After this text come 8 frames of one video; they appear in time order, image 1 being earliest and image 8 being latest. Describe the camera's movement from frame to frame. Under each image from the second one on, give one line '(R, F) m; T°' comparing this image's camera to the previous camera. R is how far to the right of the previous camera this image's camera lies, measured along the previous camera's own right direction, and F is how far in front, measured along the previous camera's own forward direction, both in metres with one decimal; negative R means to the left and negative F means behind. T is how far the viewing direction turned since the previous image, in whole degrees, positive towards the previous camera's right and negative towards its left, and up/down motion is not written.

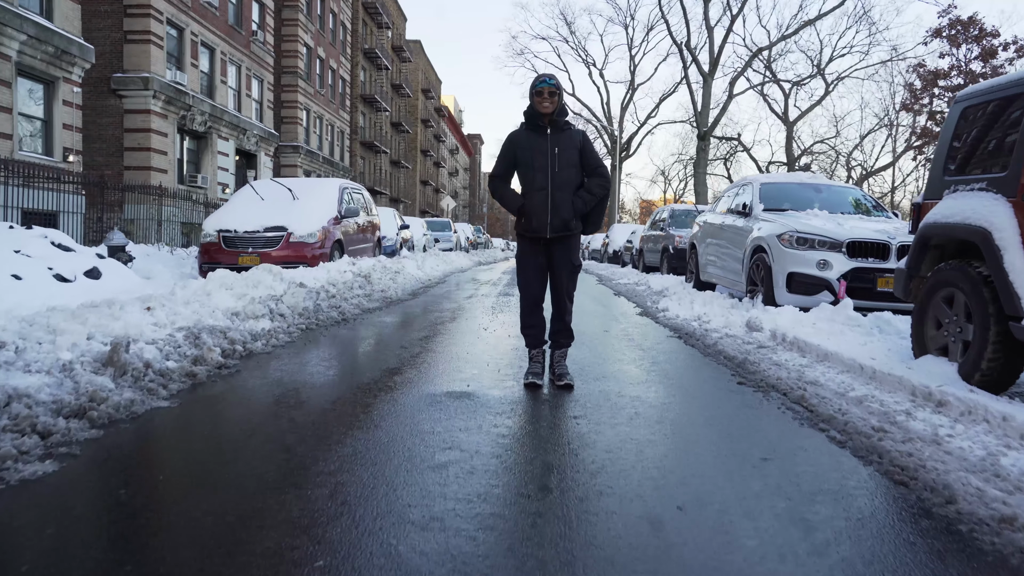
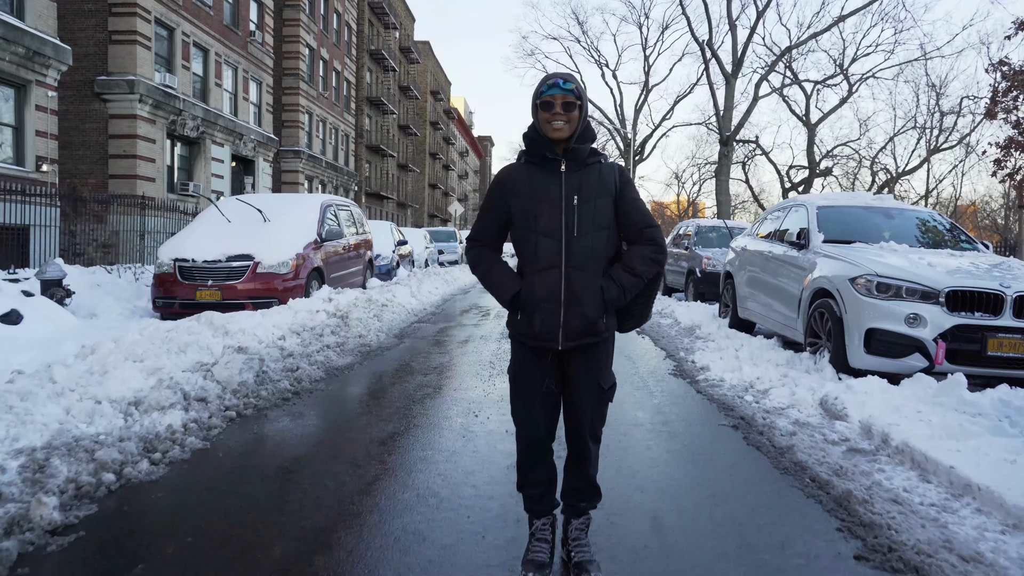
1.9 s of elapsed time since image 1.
(+0.1, +1.7) m; -1°
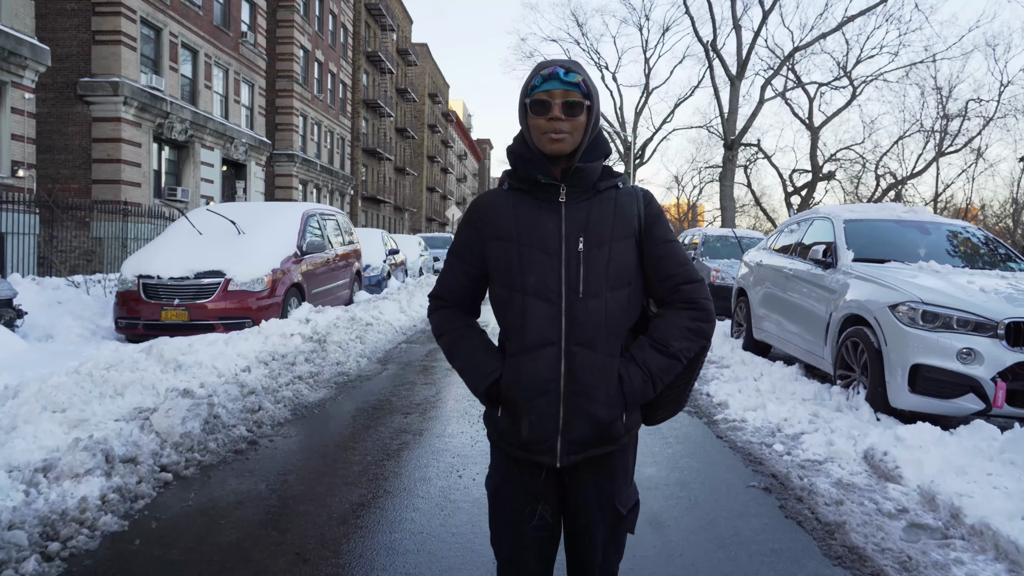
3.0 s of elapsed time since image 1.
(+0.1, +0.8) m; 0°
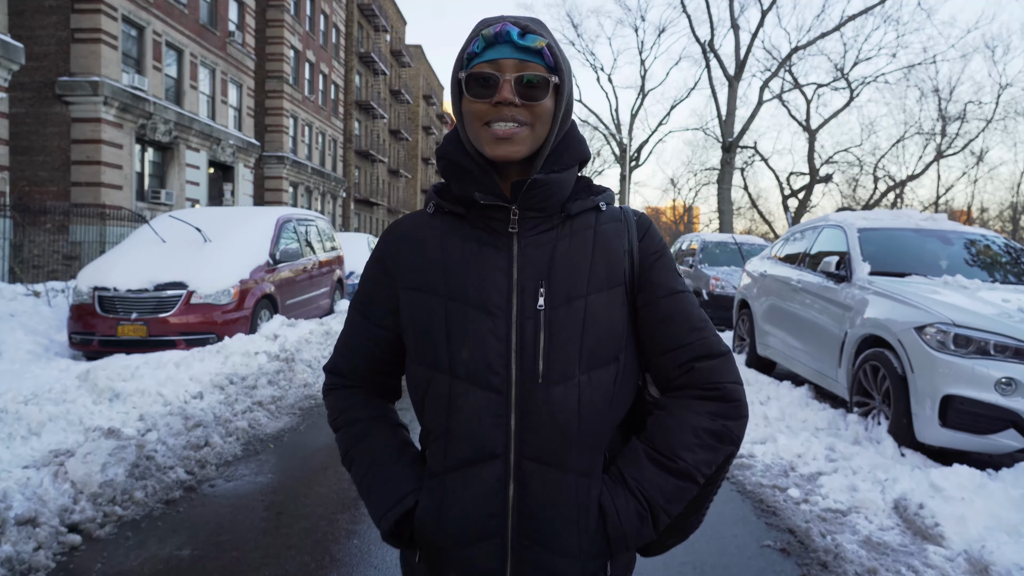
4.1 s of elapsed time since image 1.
(+0.1, +0.6) m; 0°
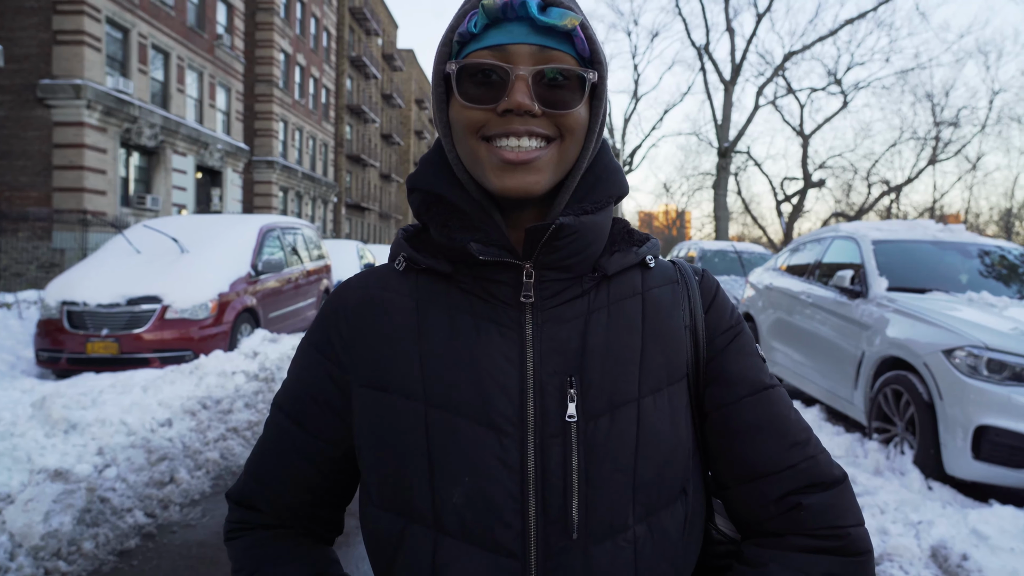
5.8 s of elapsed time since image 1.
(0.0, +0.4) m; +1°
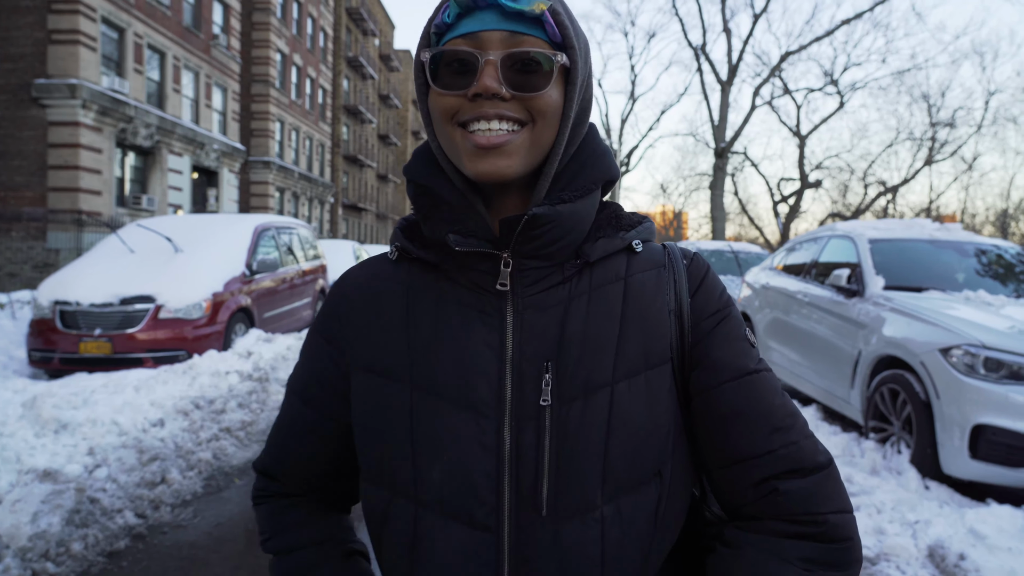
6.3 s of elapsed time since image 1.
(0.0, 0.0) m; 0°
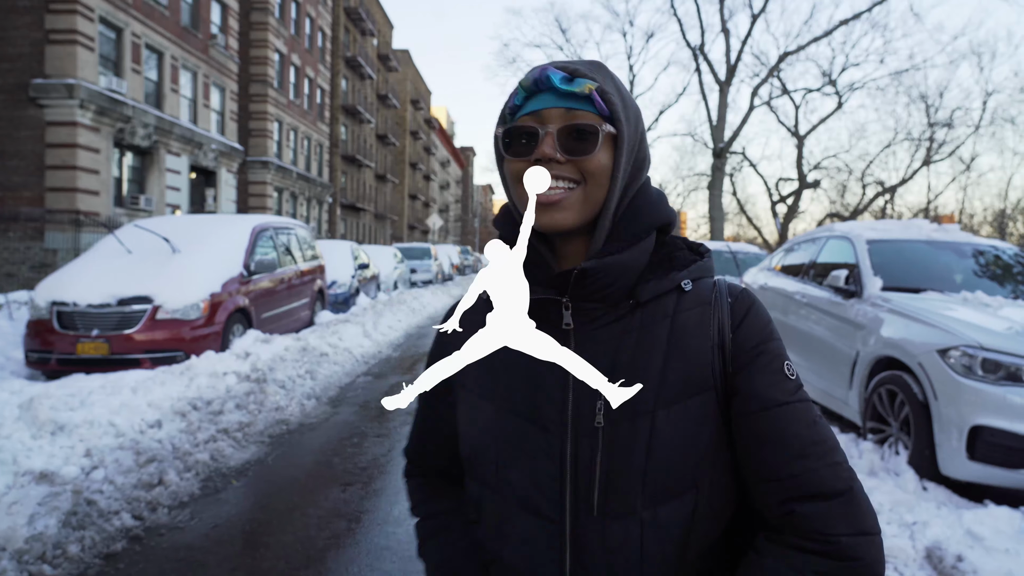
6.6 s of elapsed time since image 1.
(0.0, 0.0) m; 0°
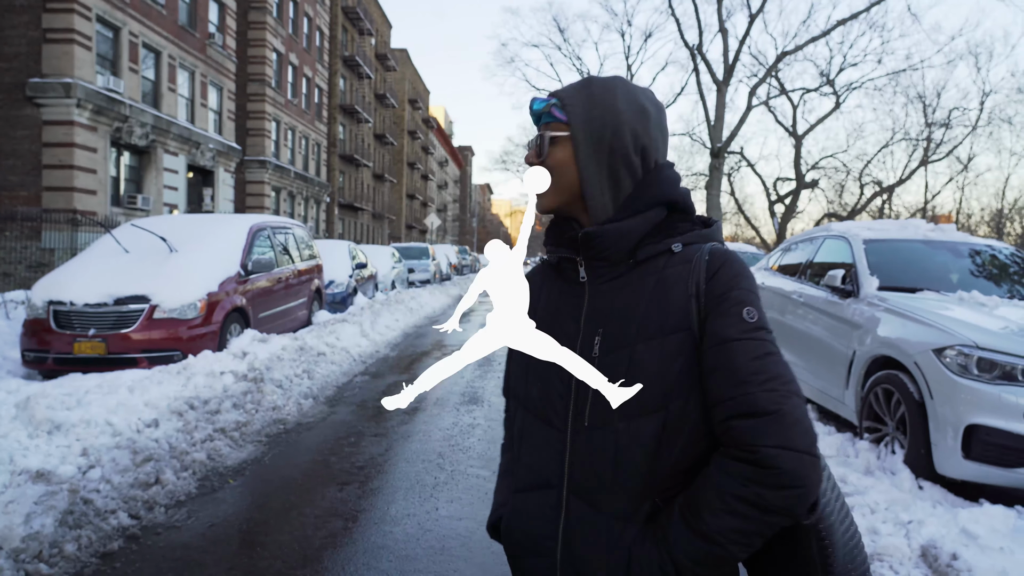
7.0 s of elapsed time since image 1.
(0.0, 0.0) m; 0°
